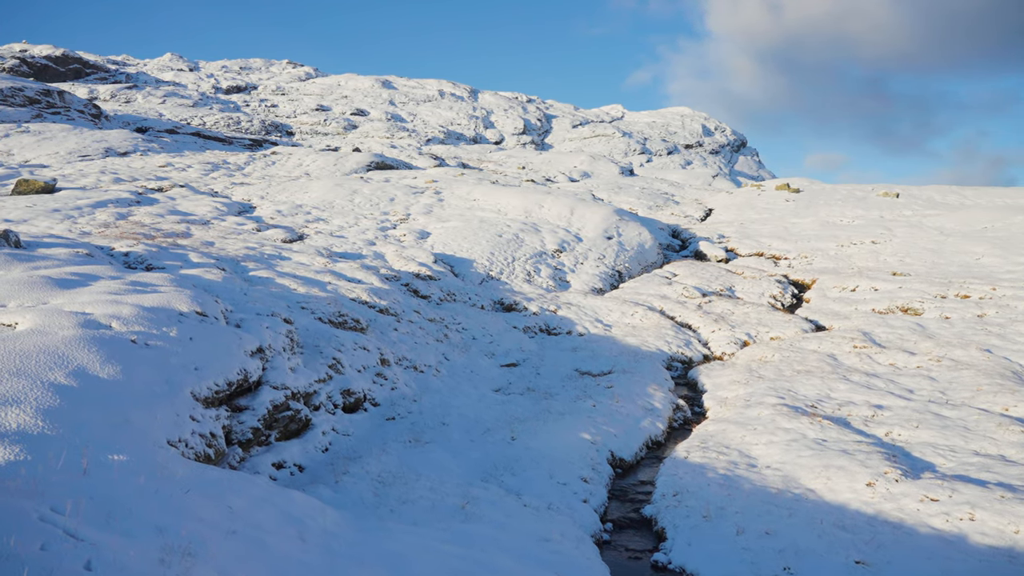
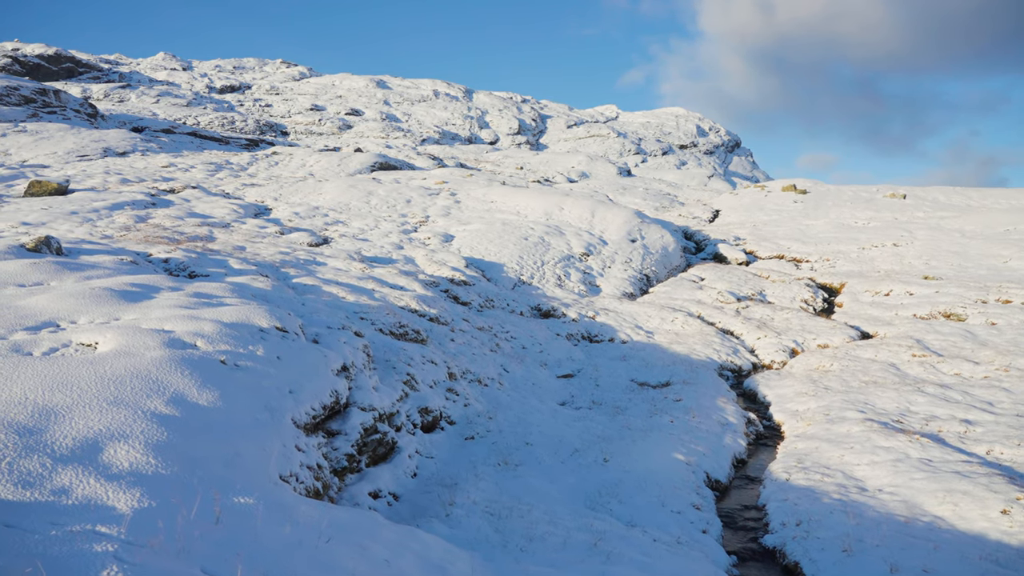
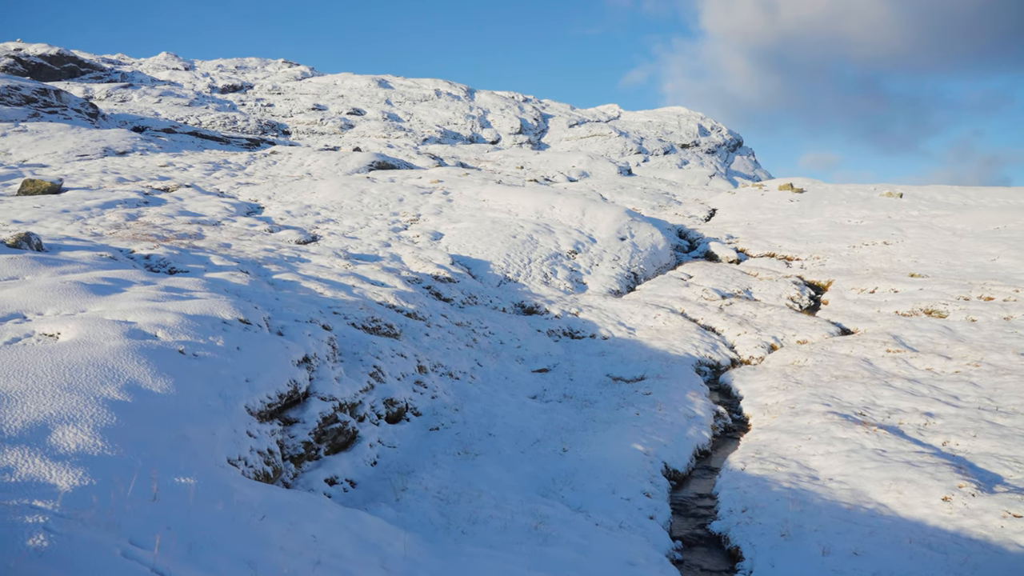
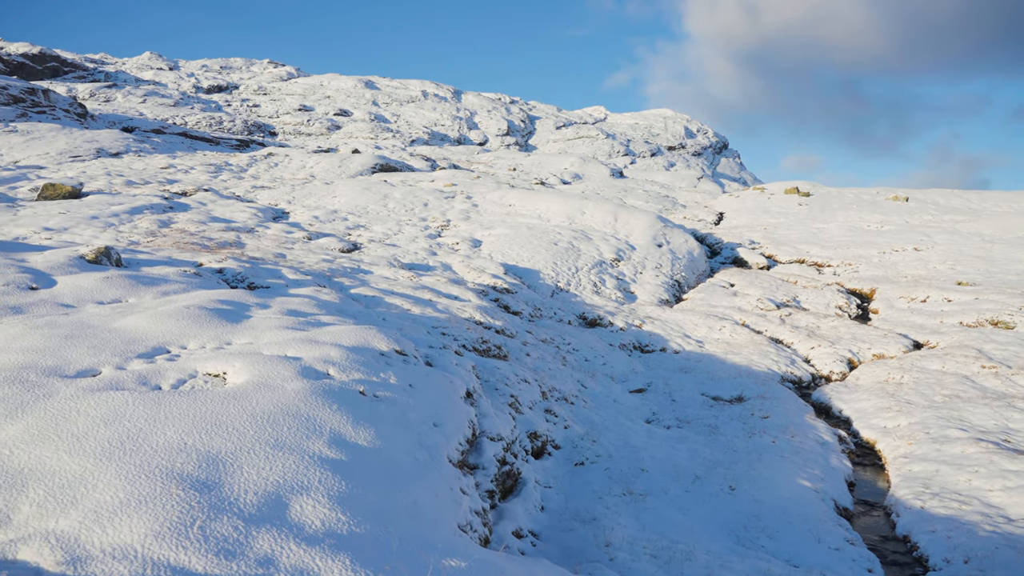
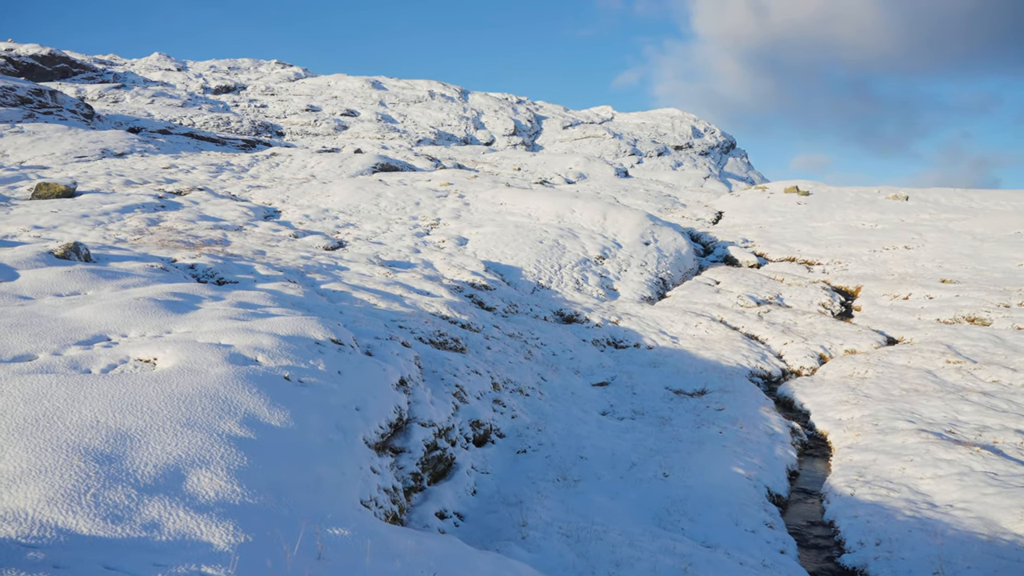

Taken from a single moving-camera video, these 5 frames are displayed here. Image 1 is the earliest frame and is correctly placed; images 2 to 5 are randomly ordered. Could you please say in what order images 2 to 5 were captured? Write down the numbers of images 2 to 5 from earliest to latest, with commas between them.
3, 2, 5, 4
